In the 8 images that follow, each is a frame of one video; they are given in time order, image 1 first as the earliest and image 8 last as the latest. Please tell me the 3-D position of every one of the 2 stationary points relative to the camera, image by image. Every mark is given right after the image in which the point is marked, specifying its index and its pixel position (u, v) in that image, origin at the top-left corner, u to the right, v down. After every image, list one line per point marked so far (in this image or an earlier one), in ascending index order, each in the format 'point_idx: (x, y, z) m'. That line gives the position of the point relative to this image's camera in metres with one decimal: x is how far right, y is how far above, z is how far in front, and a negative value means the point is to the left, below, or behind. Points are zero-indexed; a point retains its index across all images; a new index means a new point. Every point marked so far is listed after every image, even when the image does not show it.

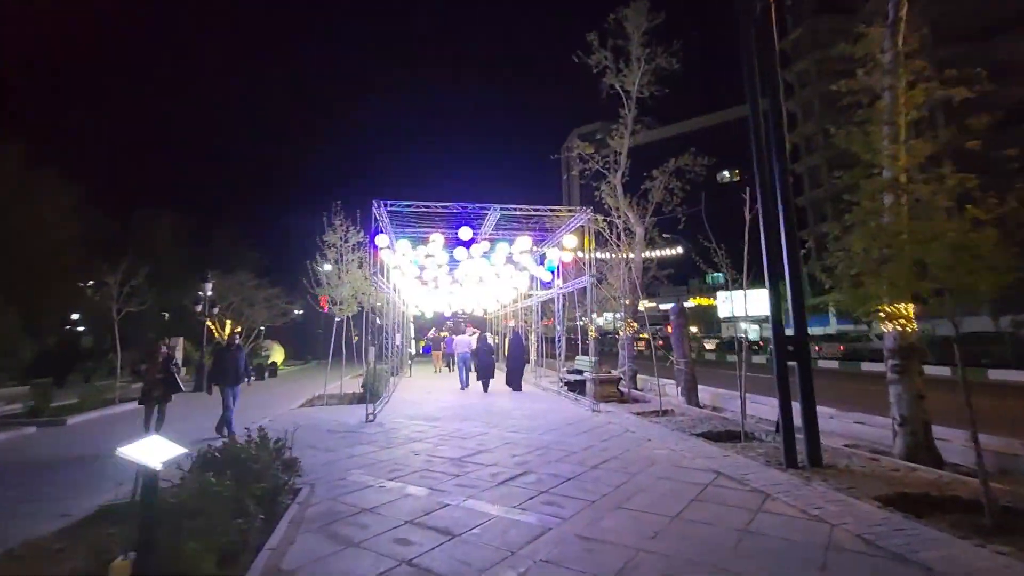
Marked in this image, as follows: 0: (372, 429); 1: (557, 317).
0: (-3.0, -3.1, +10.2) m
1: (+1.7, -1.1, +17.3) m
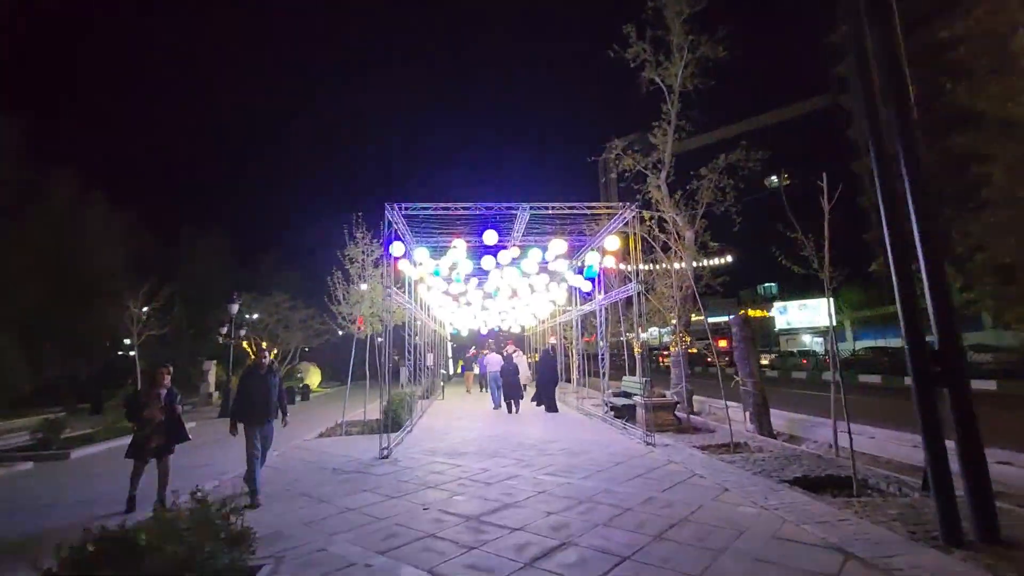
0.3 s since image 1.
0: (-2.4, -3.3, +8.7) m
1: (+2.9, -1.5, +15.4) m
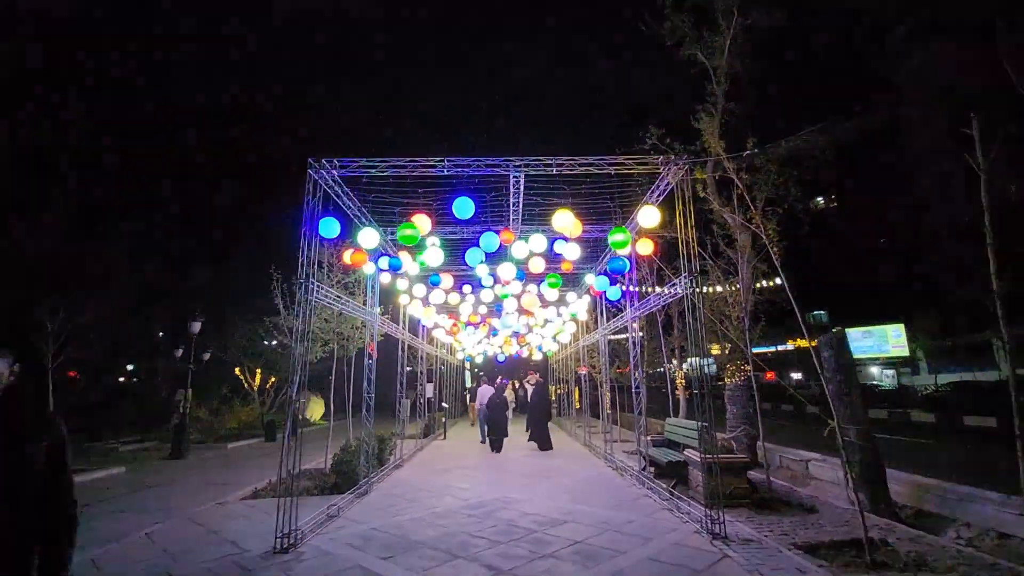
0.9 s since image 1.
0: (-2.7, -3.1, +5.1) m
1: (+3.0, -1.7, +11.5) m
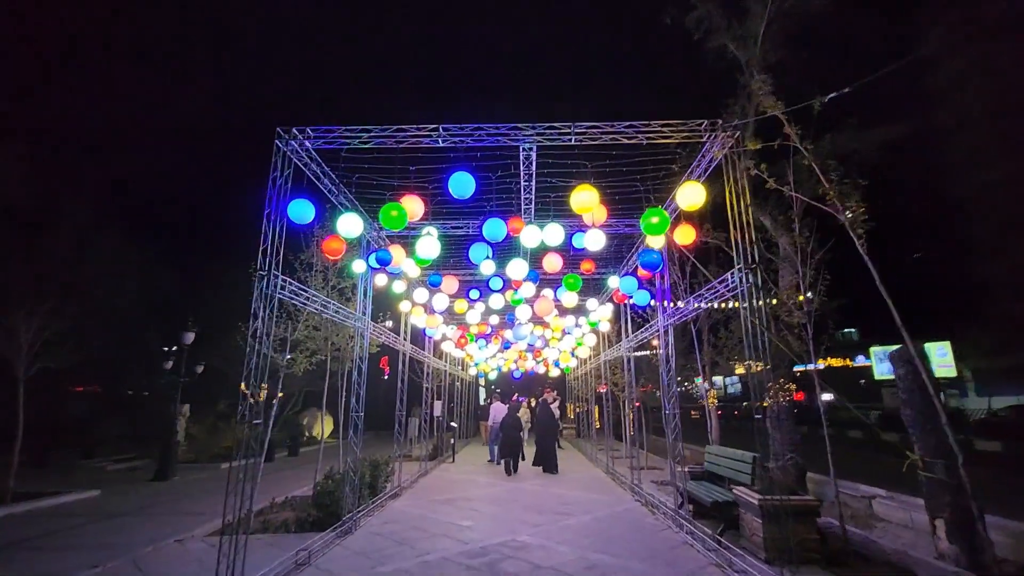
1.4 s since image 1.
0: (-2.7, -3.0, +3.7) m
1: (+3.3, -1.8, +10.0) m
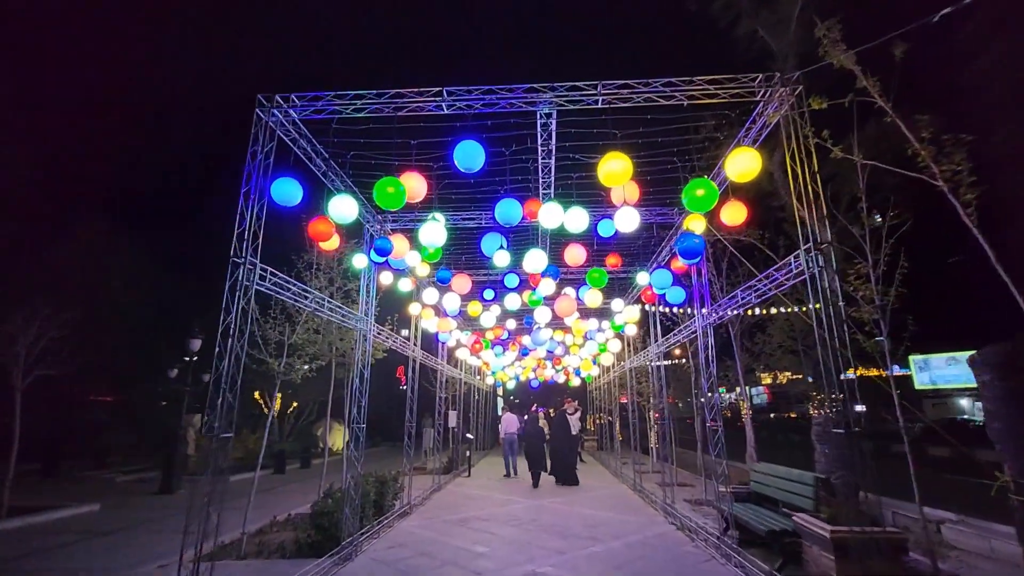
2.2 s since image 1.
0: (-2.6, -2.9, +2.9) m
1: (+3.6, -1.8, +9.0) m
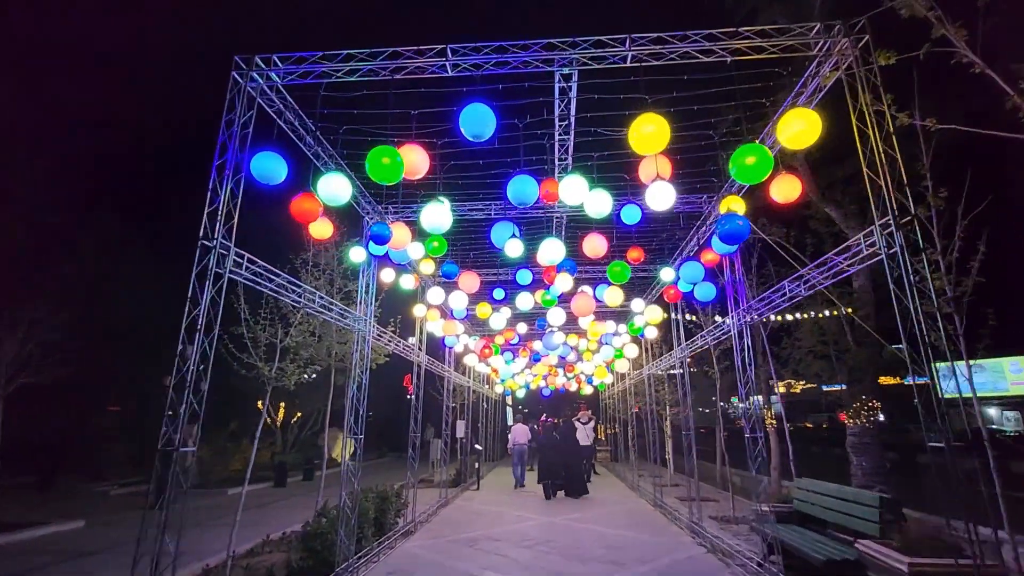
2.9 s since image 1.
0: (-2.4, -2.7, +2.2) m
1: (+3.8, -1.7, +8.2) m
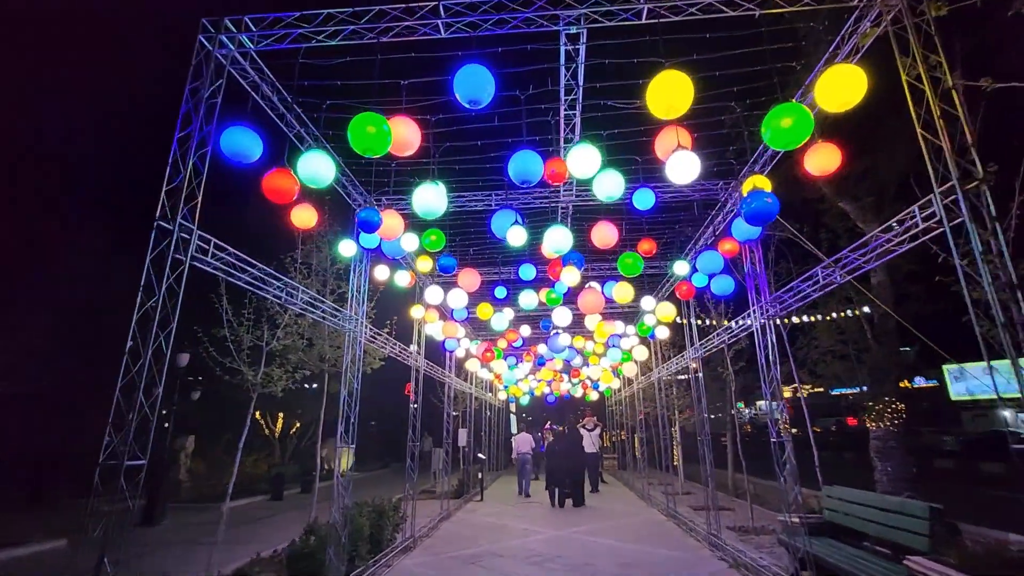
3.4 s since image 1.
0: (-2.4, -2.6, +1.6) m
1: (+3.9, -1.6, +7.6) m
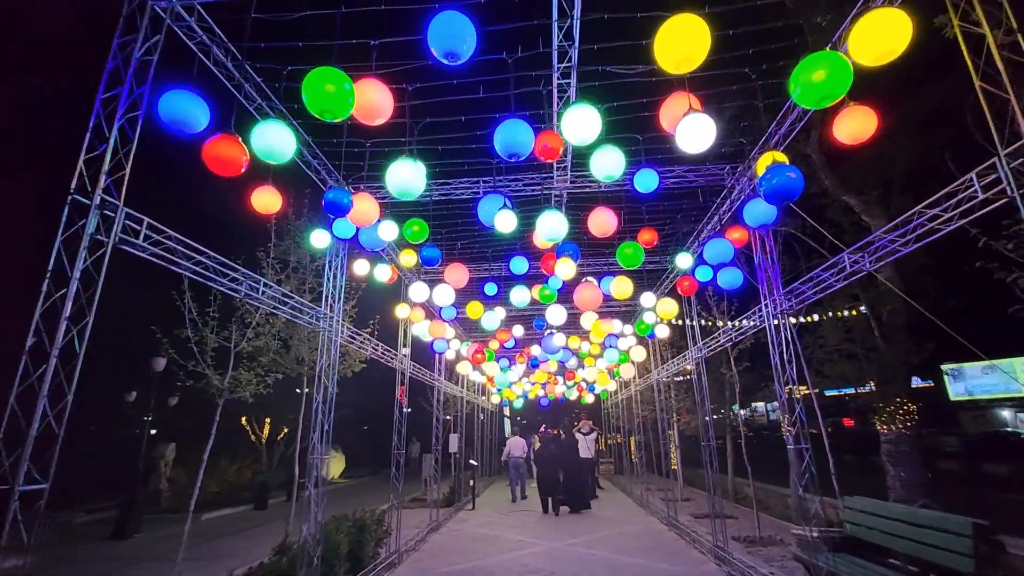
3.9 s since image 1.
0: (-2.5, -2.5, +1.0) m
1: (+3.8, -1.6, +7.1) m
